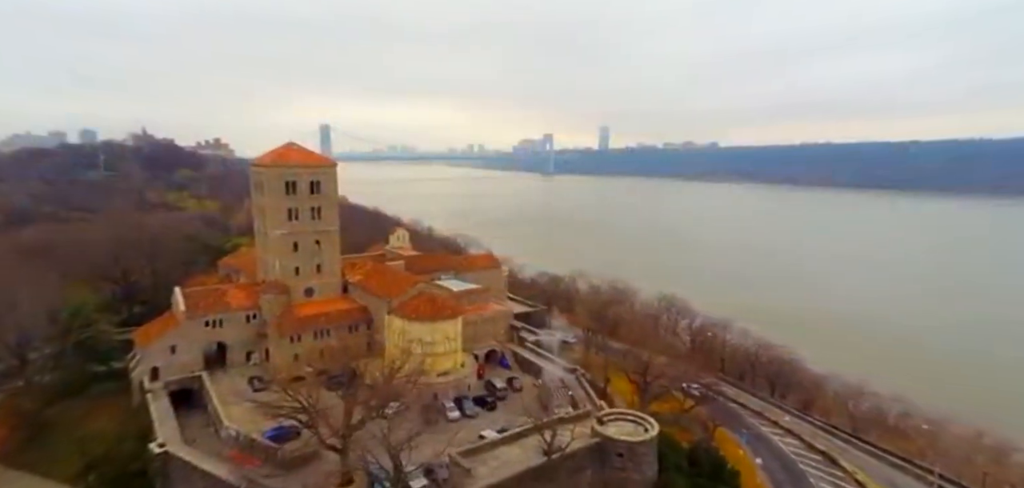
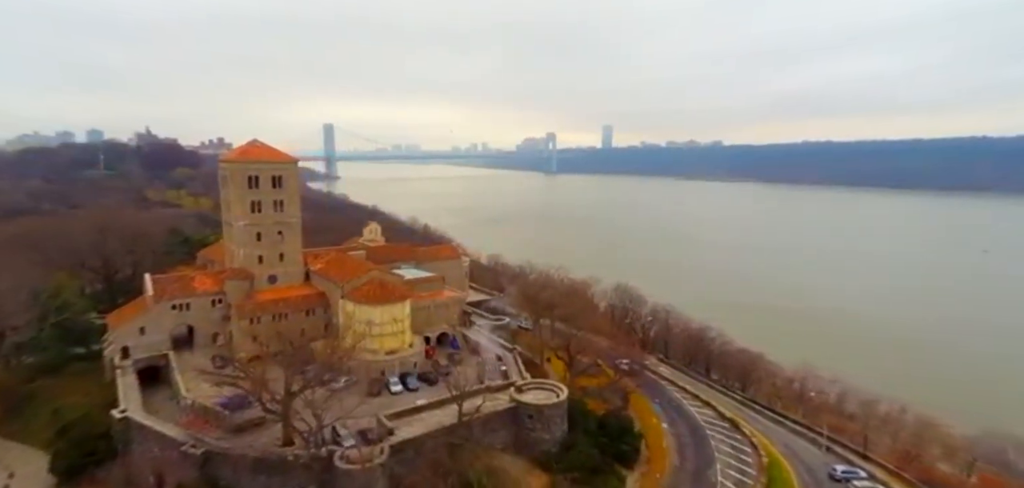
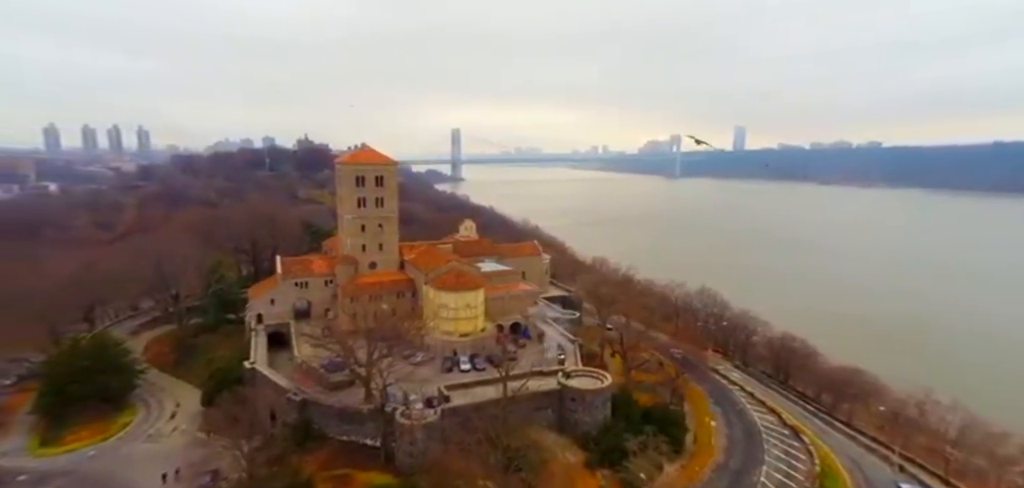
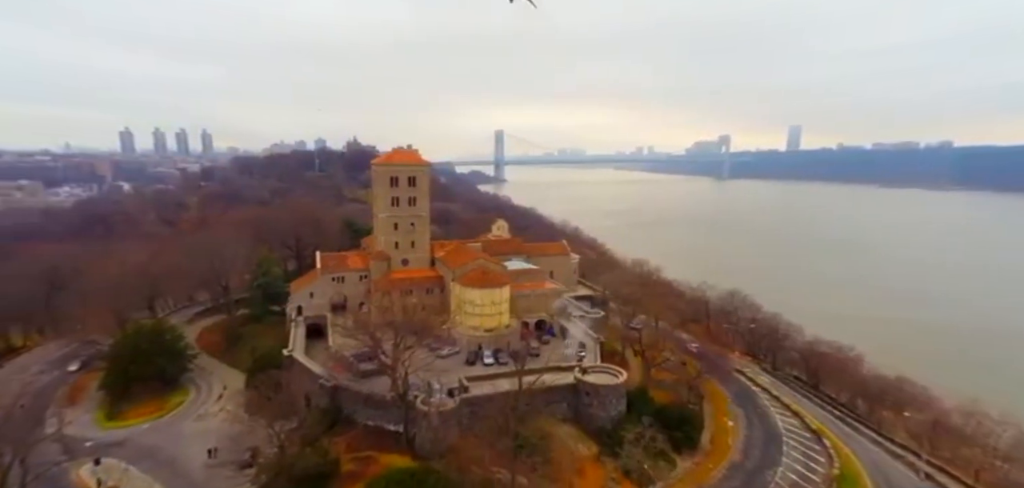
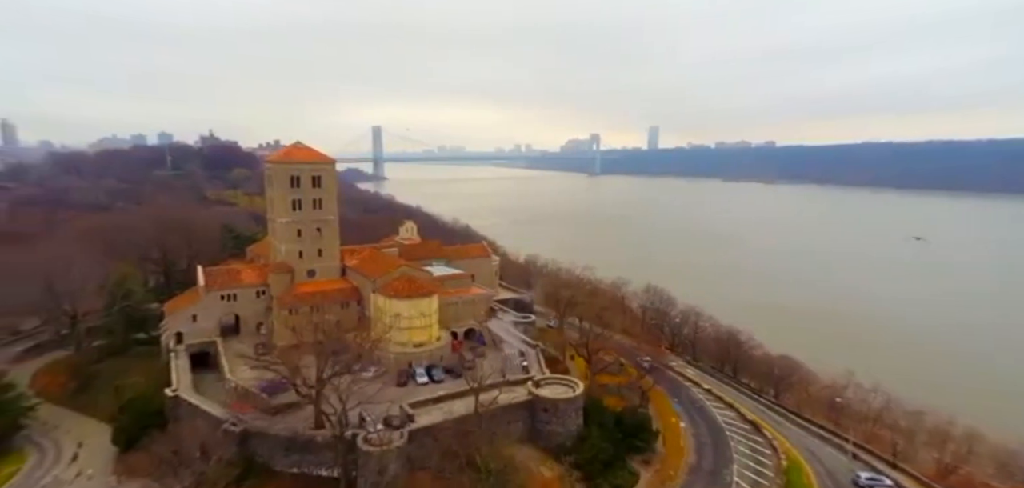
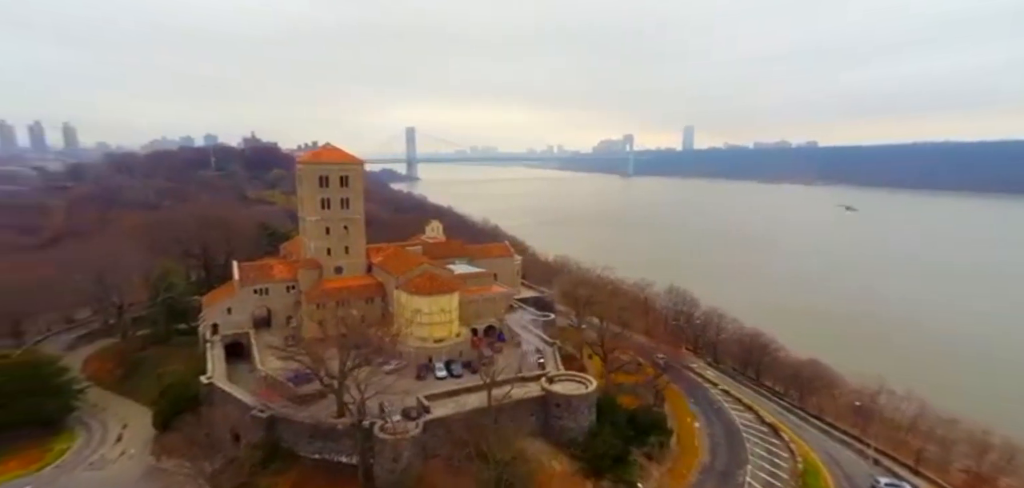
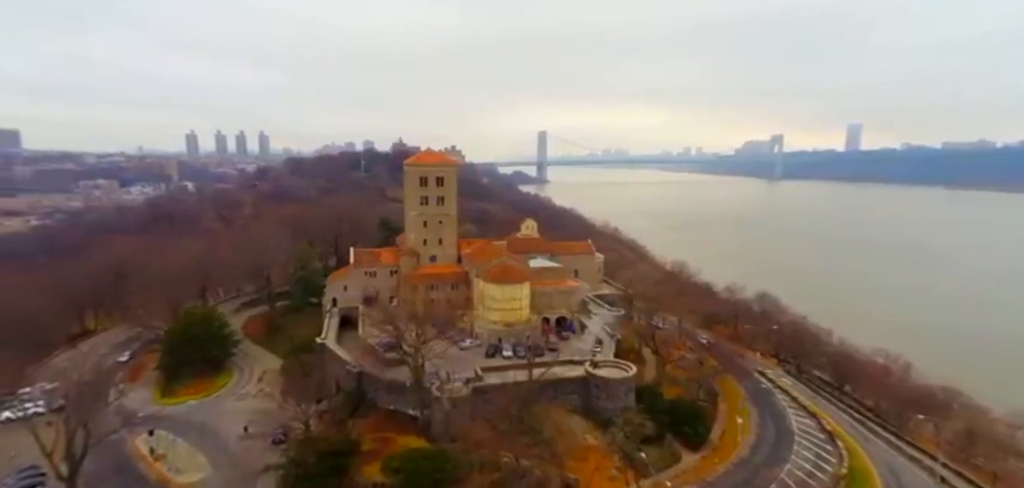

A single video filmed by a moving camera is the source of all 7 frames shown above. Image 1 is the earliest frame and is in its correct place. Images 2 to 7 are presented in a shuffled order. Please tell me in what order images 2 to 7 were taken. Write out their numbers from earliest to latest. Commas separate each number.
2, 5, 6, 3, 4, 7
